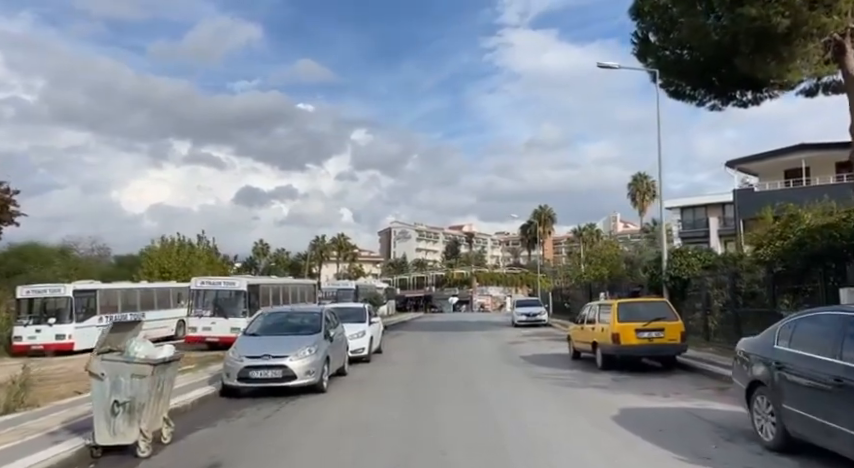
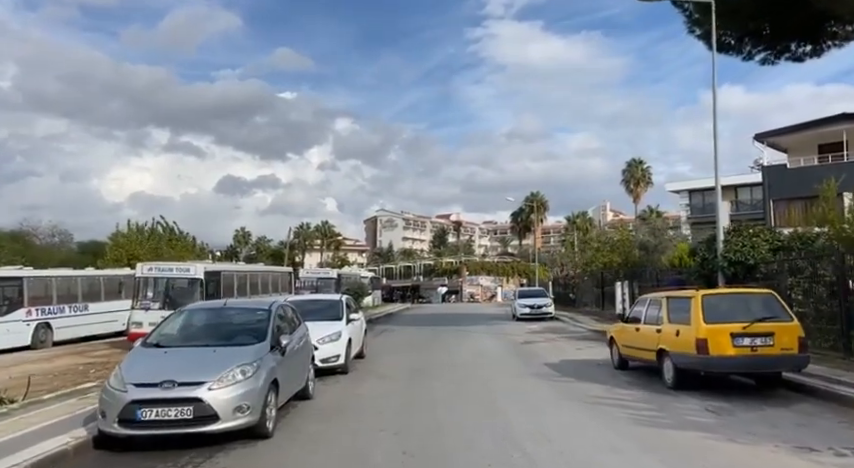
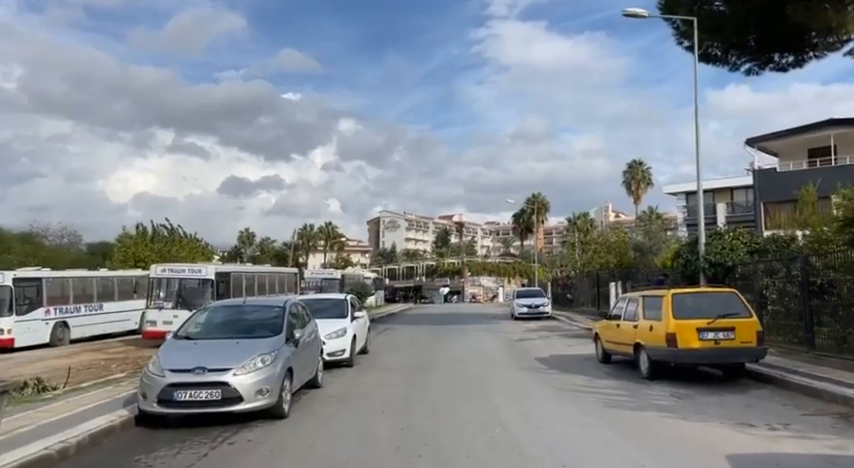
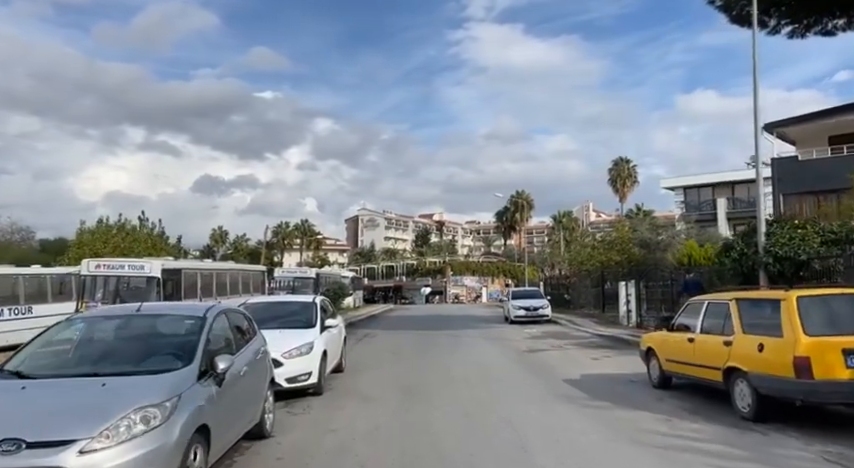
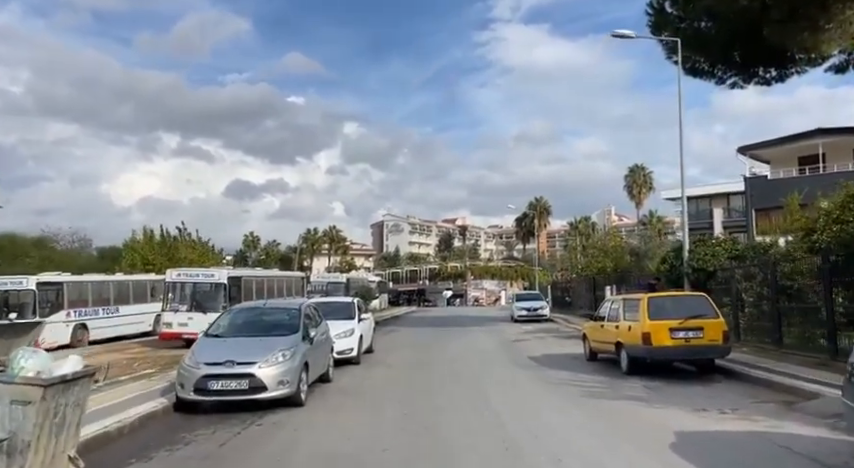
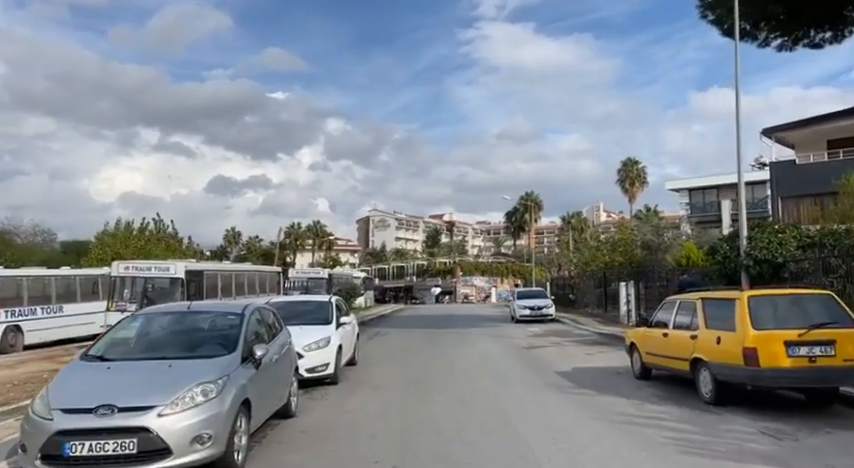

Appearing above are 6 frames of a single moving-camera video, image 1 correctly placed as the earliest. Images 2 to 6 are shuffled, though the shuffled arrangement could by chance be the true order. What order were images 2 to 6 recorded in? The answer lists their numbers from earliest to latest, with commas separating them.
5, 3, 2, 6, 4
